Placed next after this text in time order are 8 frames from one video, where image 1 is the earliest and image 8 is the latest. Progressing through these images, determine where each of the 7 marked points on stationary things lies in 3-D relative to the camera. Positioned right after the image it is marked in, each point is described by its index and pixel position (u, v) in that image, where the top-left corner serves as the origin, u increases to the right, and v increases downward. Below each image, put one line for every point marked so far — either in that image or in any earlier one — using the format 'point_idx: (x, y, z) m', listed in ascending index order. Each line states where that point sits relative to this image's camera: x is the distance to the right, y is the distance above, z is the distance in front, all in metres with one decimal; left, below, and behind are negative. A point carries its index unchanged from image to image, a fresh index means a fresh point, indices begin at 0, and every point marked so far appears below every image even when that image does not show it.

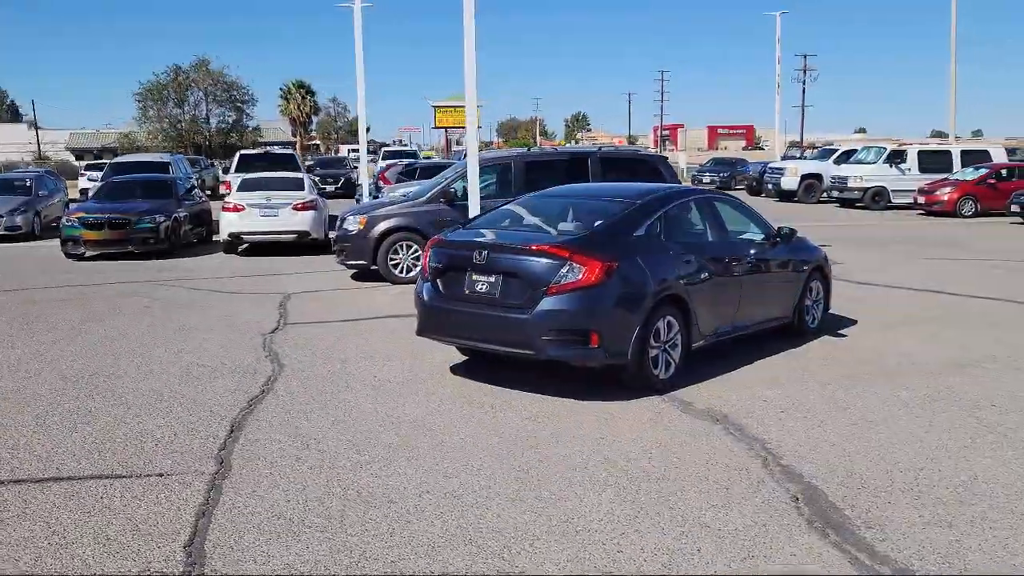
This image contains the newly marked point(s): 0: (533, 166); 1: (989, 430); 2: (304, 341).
0: (+0.3, +1.8, +13.7) m
1: (+3.1, -0.9, +6.1) m
2: (-2.0, -0.5, +8.9) m
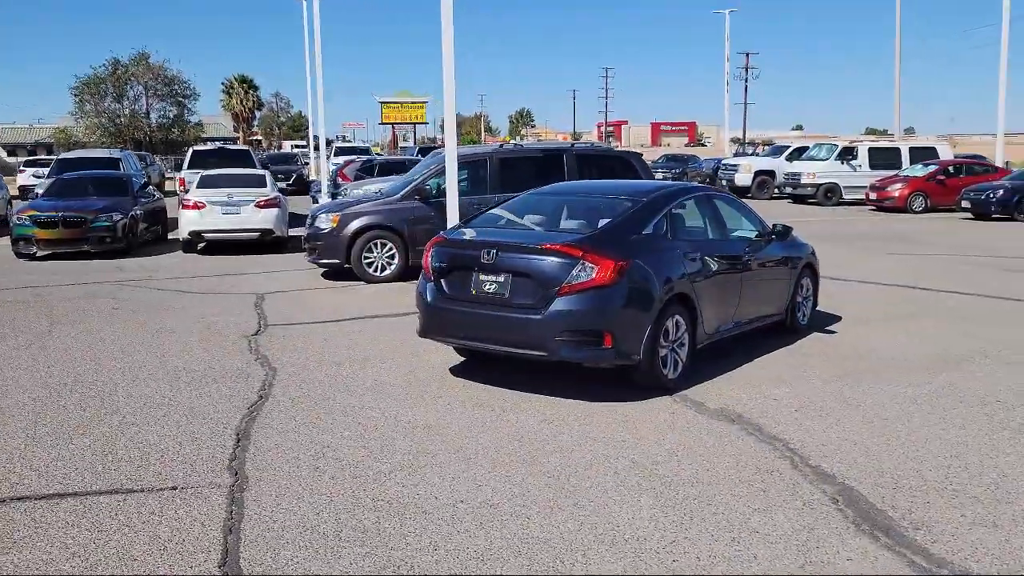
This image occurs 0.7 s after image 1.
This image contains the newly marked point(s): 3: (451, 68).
0: (0.0, +1.8, +13.5) m
1: (+3.2, -0.9, +6.1) m
2: (-2.0, -0.5, +8.7) m
3: (-0.8, +2.8, +11.8) m
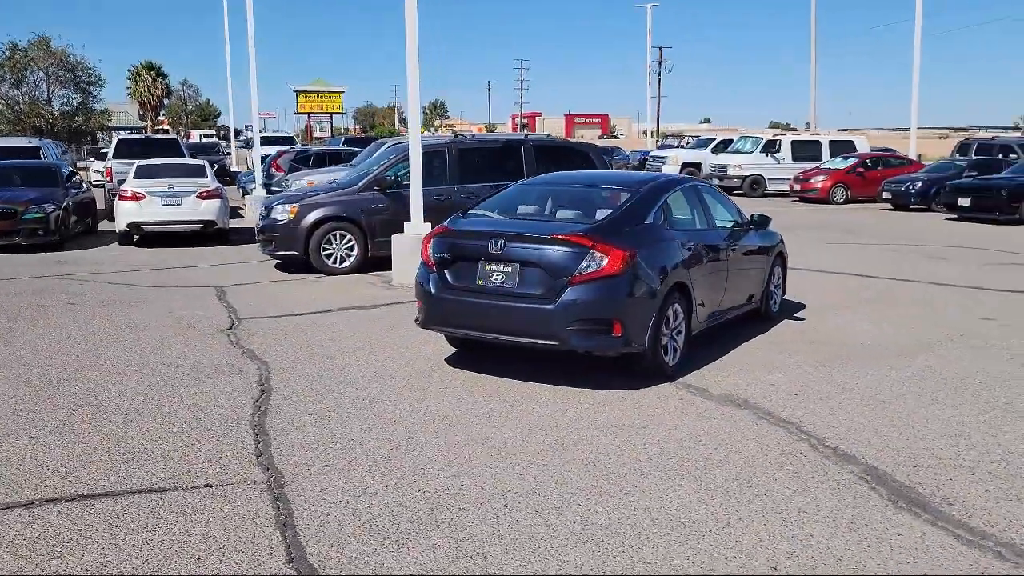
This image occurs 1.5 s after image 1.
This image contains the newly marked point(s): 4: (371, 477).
0: (-0.6, +2.0, +13.5) m
1: (+3.3, -0.8, +6.4) m
2: (-2.2, -0.4, +8.5) m
3: (-1.2, +2.9, +11.7) m
4: (-0.7, -1.0, +4.9) m
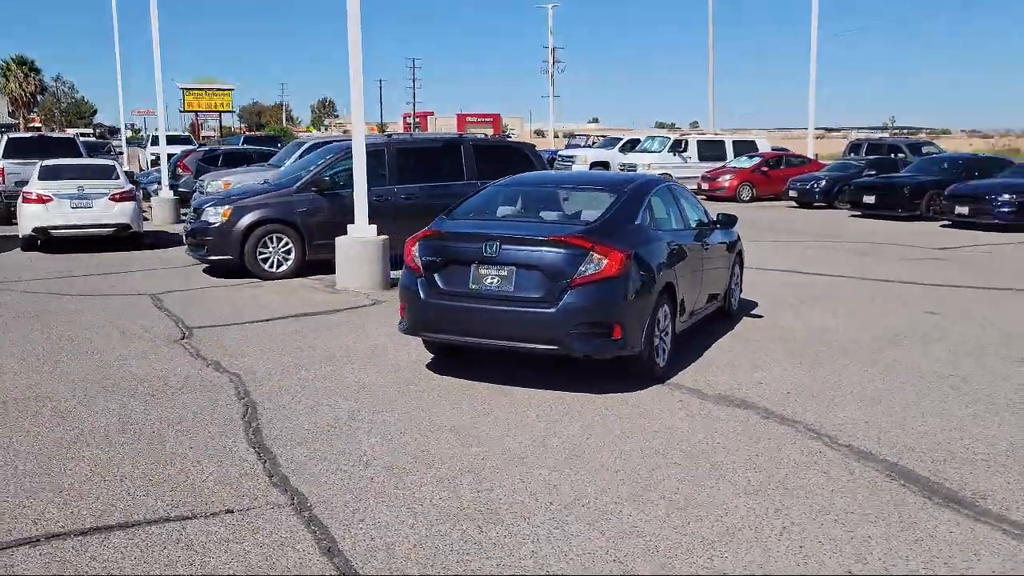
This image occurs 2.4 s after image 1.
0: (-1.5, +1.9, +13.2) m
1: (+3.3, -0.8, +6.6) m
2: (-2.4, -0.5, +8.1) m
3: (-1.9, +2.8, +11.3) m
4: (-0.5, -1.0, +4.7) m
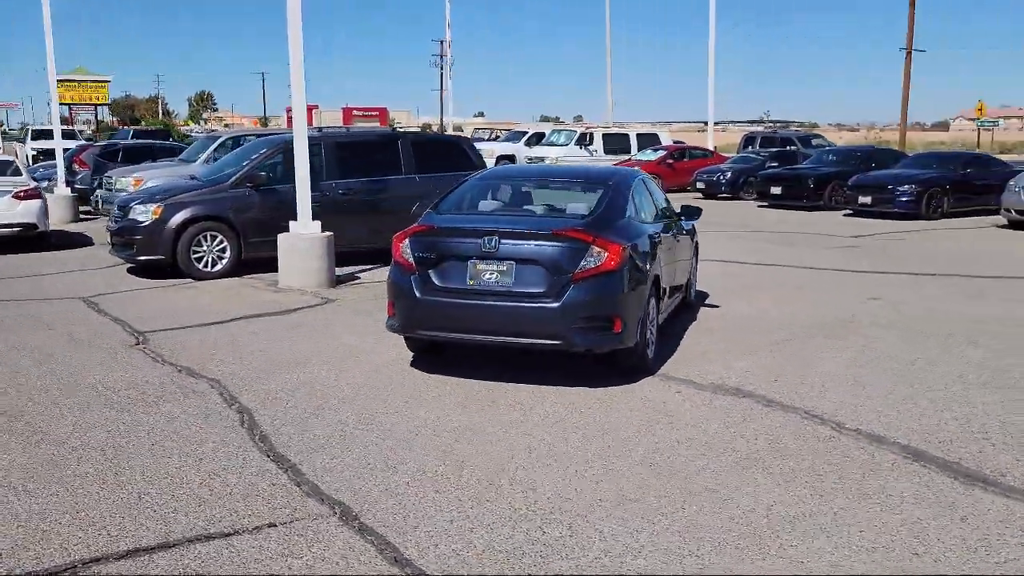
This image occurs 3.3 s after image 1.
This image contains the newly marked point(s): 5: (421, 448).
0: (-2.3, +2.0, +12.9) m
1: (+3.2, -0.7, +6.9) m
2: (-2.6, -0.5, +7.7) m
3: (-2.5, +2.8, +11.0) m
4: (-0.3, -1.0, +4.5) m
5: (-0.5, -0.9, +5.3) m
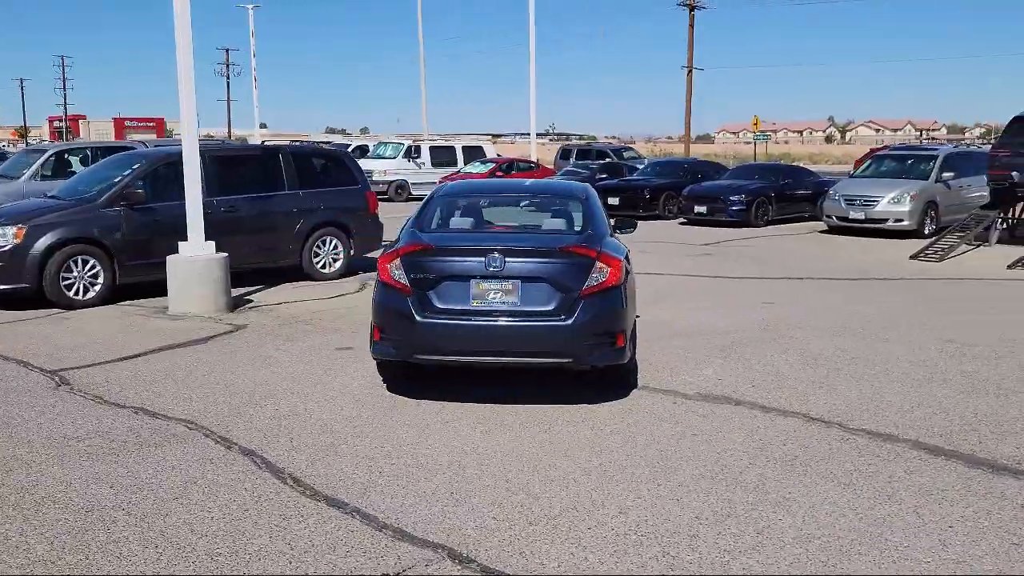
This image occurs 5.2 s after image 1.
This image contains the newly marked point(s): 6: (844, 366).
0: (-3.7, +1.6, +12.1) m
1: (+3.1, -0.7, +7.5) m
2: (-2.7, -0.7, +6.9) m
3: (-3.5, +2.6, +10.2) m
4: (+0.2, -1.1, +4.3) m
5: (-0.2, -1.0, +5.0) m
6: (+2.8, -0.7, +7.8) m
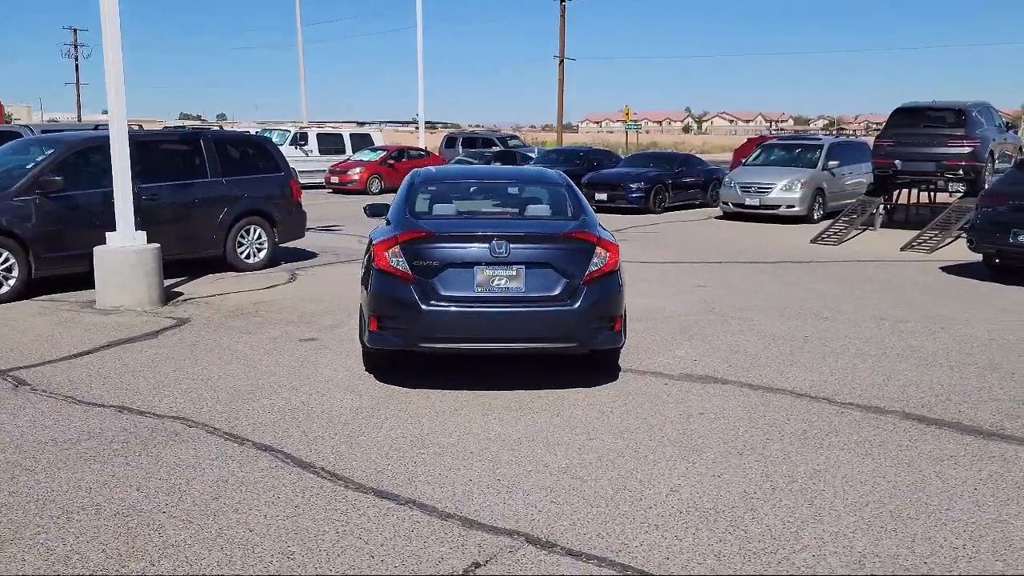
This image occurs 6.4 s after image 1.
0: (-4.5, +1.7, +11.5) m
1: (+2.9, -0.6, +7.9) m
2: (-2.8, -0.7, +6.5) m
3: (-4.1, +2.6, +9.6) m
4: (+0.5, -1.0, +4.4) m
5: (0.0, -0.9, +5.0) m
6: (+2.5, -0.5, +8.2) m
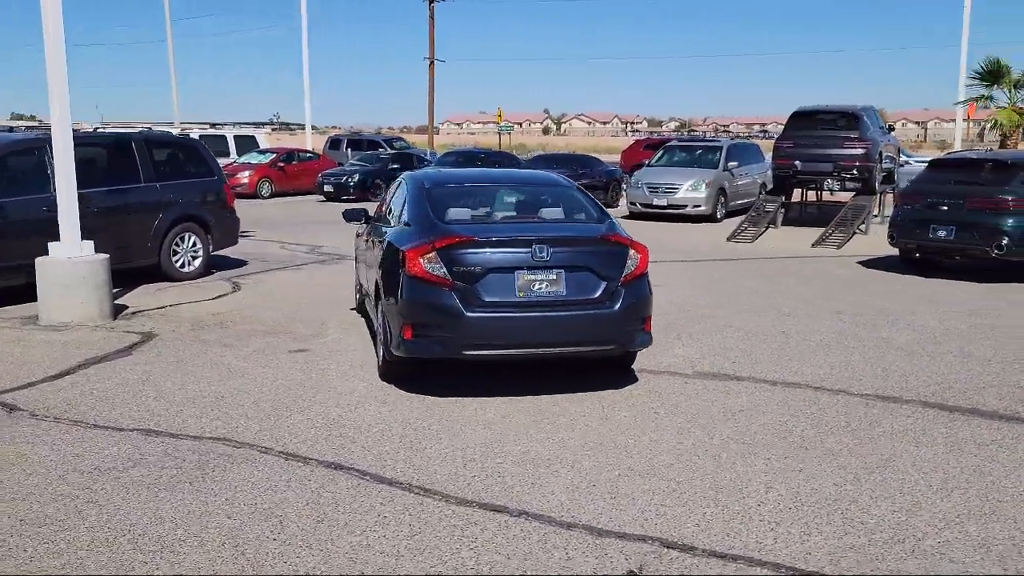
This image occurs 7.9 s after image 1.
0: (-5.0, +1.6, +10.7) m
1: (+2.9, -0.5, +8.3) m
2: (-2.5, -0.8, +6.1) m
3: (-4.3, +2.5, +8.9) m
4: (+1.0, -1.1, +4.4) m
5: (+0.4, -1.0, +5.0) m
6: (+2.5, -0.5, +8.5) m
